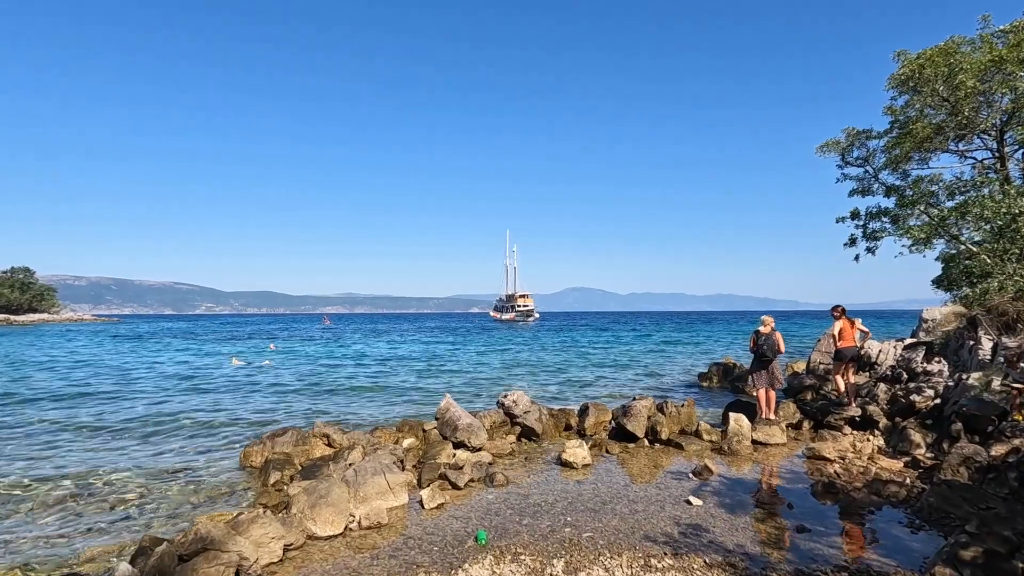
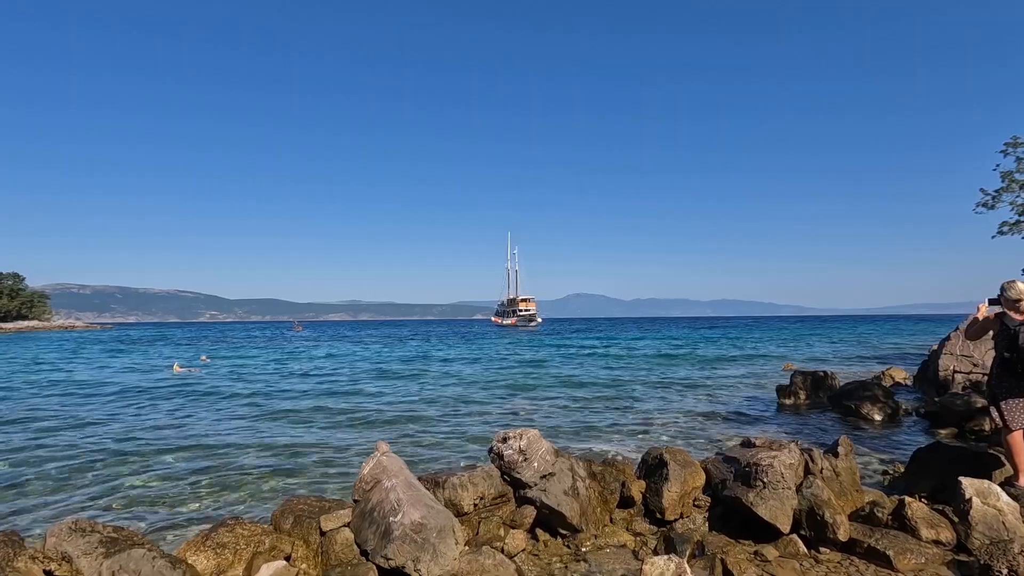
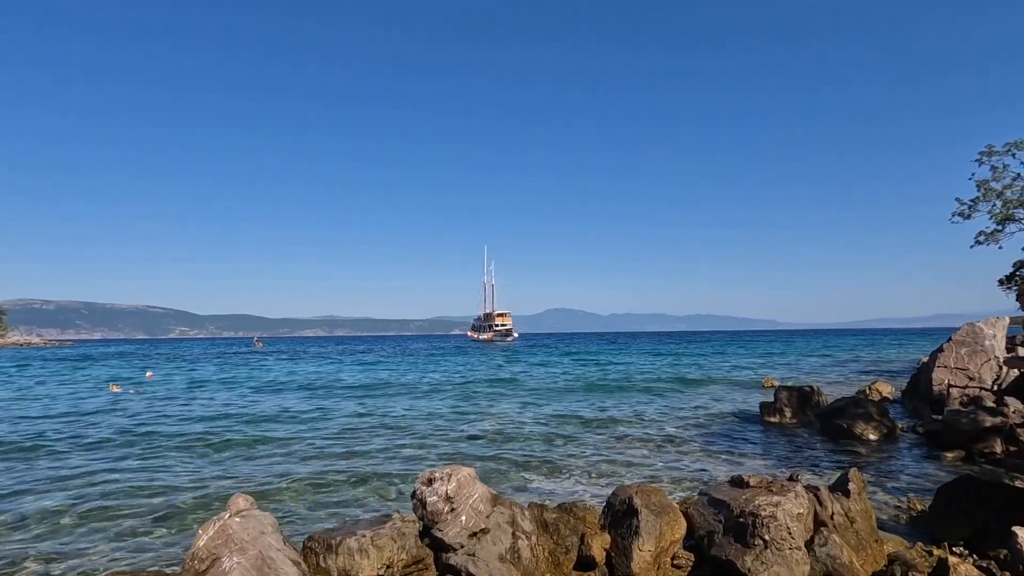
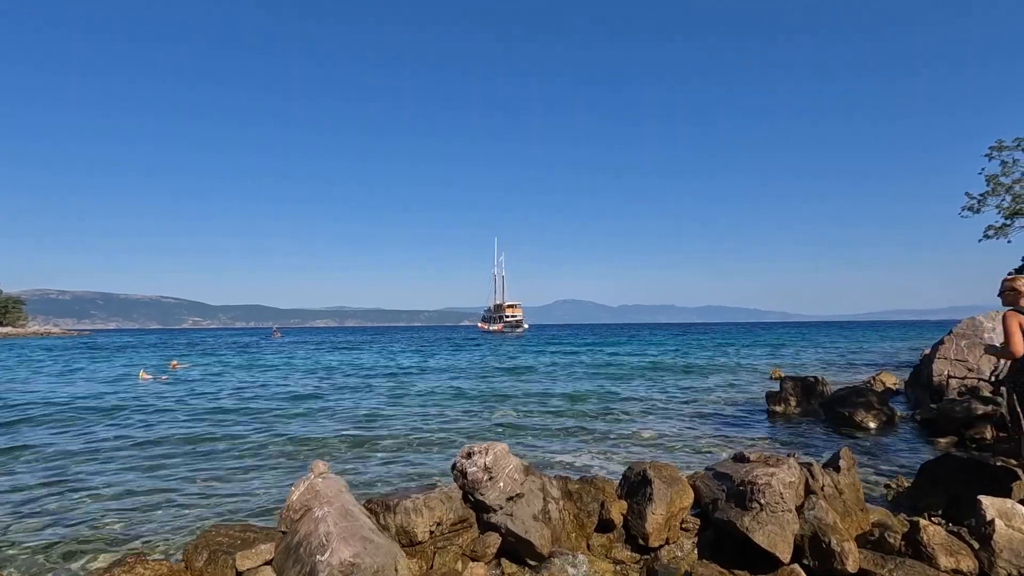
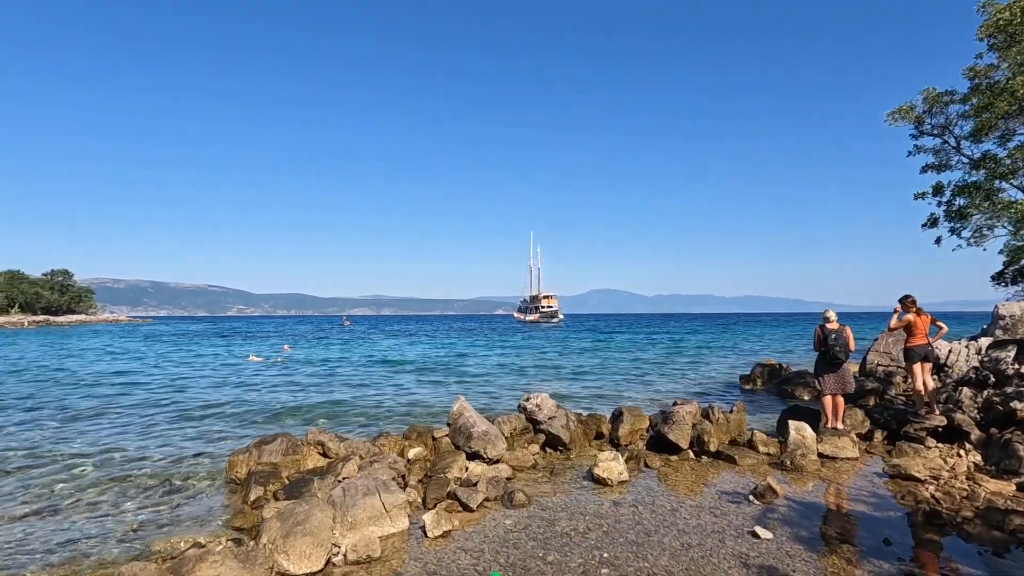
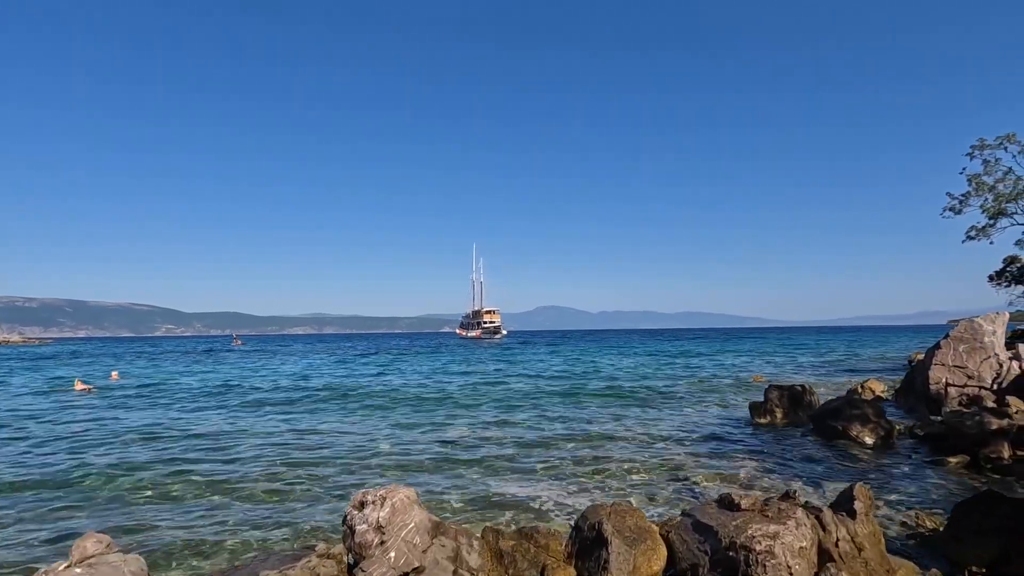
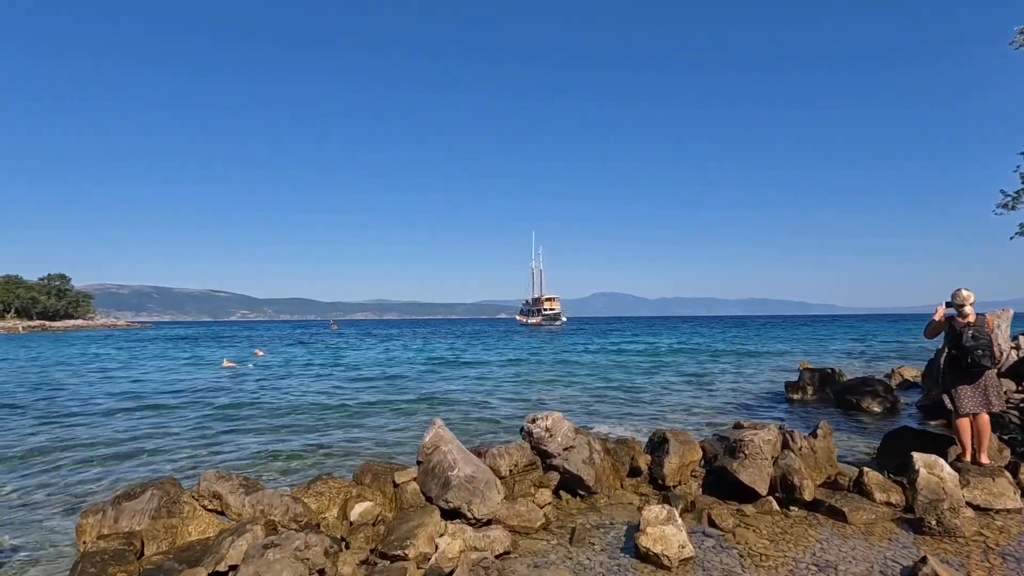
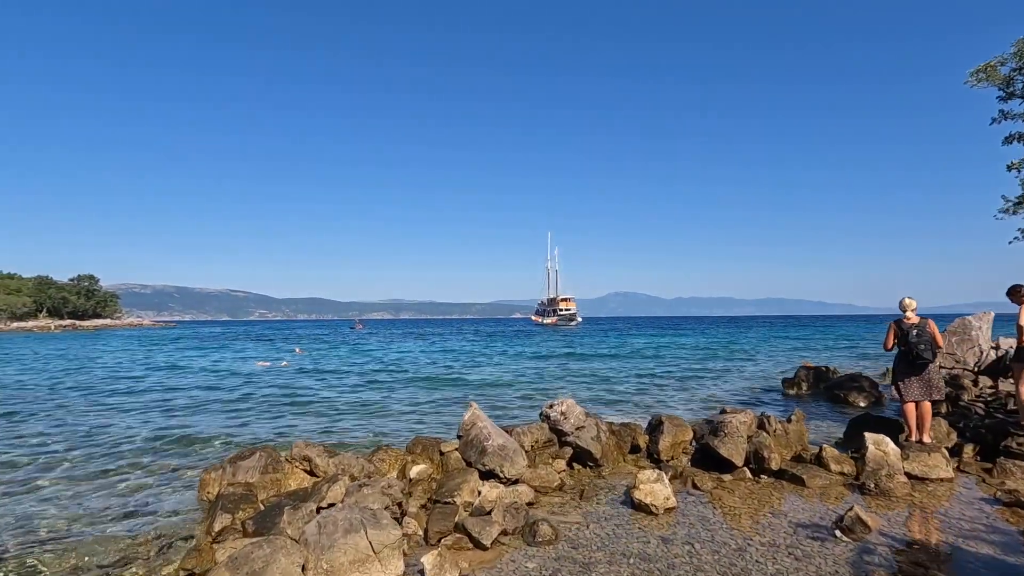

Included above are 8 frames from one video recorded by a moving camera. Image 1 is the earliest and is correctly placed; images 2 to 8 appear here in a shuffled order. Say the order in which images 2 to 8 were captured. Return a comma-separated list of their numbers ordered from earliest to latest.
5, 8, 7, 2, 4, 3, 6
